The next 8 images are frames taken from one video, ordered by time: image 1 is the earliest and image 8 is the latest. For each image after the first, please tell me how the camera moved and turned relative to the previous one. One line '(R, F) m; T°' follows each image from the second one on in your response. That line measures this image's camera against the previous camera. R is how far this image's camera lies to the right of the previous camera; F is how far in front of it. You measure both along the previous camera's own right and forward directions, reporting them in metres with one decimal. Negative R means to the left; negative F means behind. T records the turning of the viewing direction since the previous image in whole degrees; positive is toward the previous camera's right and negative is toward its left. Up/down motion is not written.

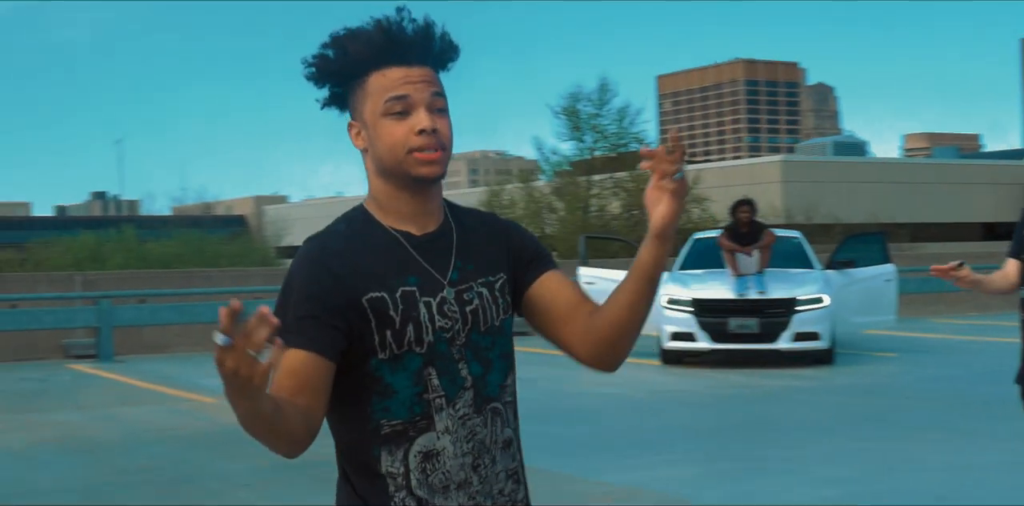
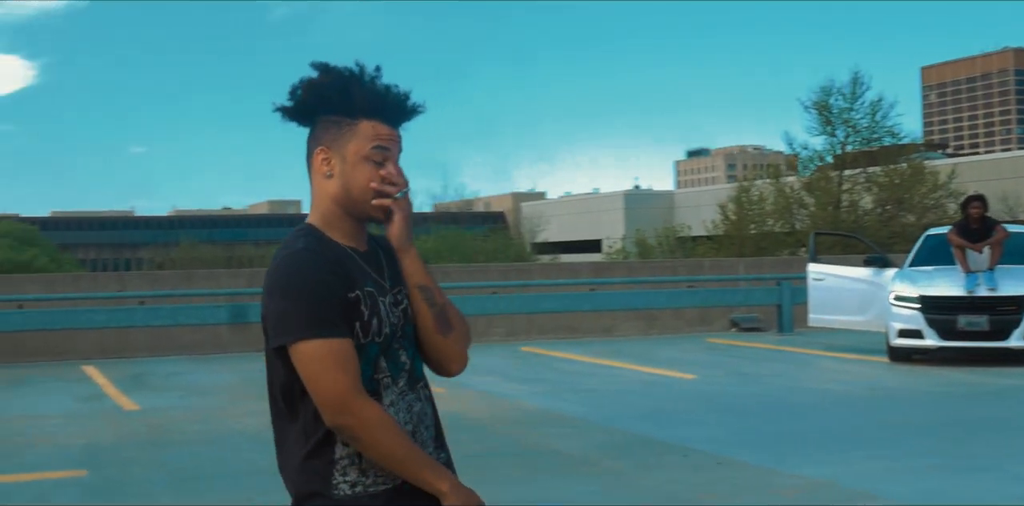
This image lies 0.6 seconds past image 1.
(+0.3, -0.3) m; -16°
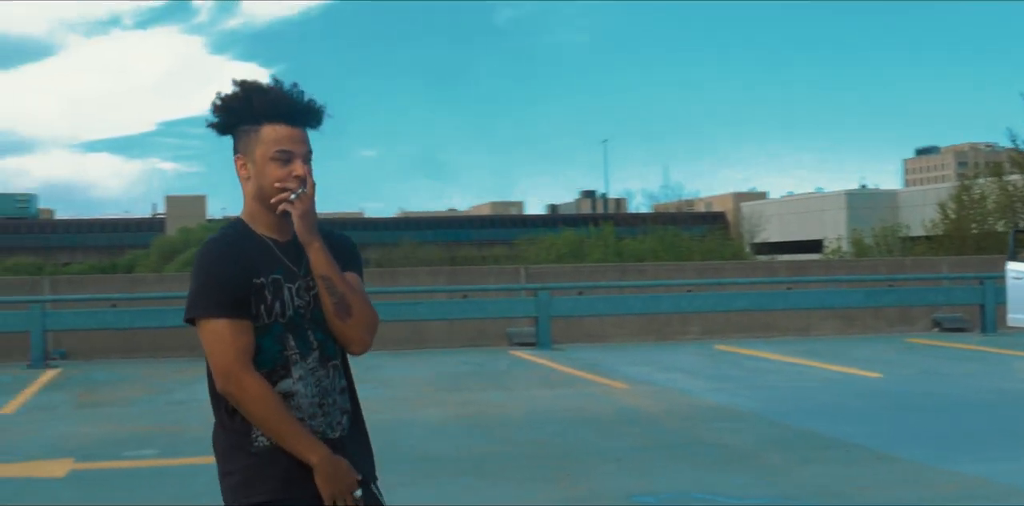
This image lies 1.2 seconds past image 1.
(+0.3, -0.3) m; -13°
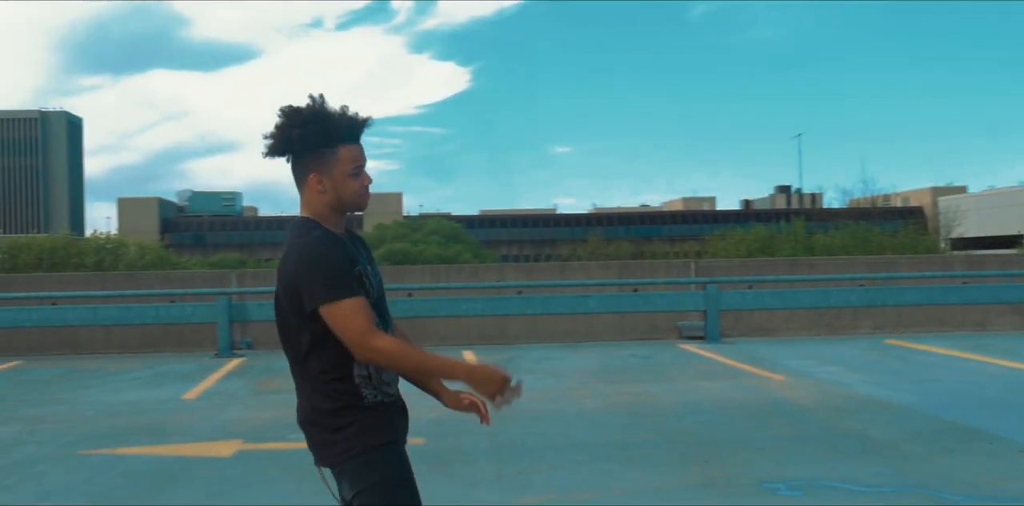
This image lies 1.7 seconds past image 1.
(+0.2, -0.3) m; -10°
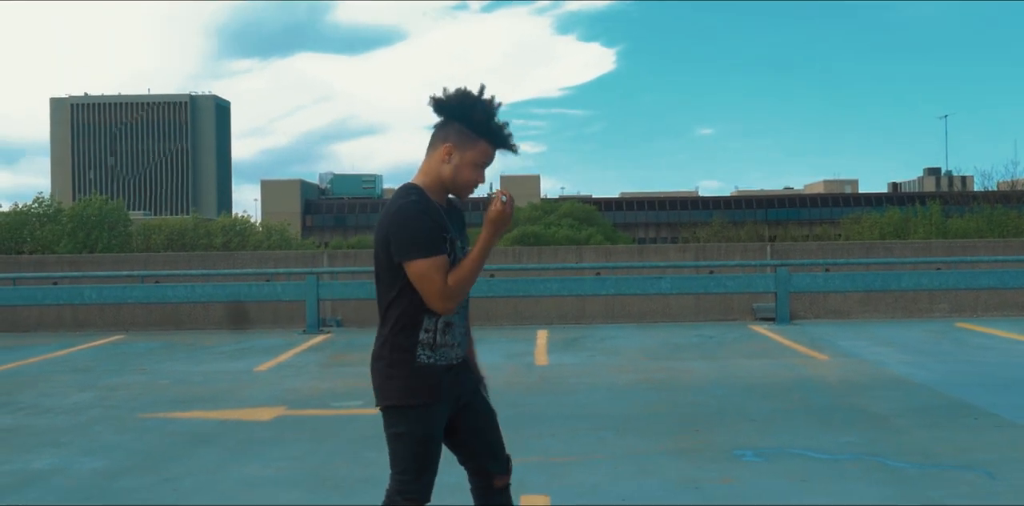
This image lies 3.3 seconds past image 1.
(+0.8, -0.3) m; -7°
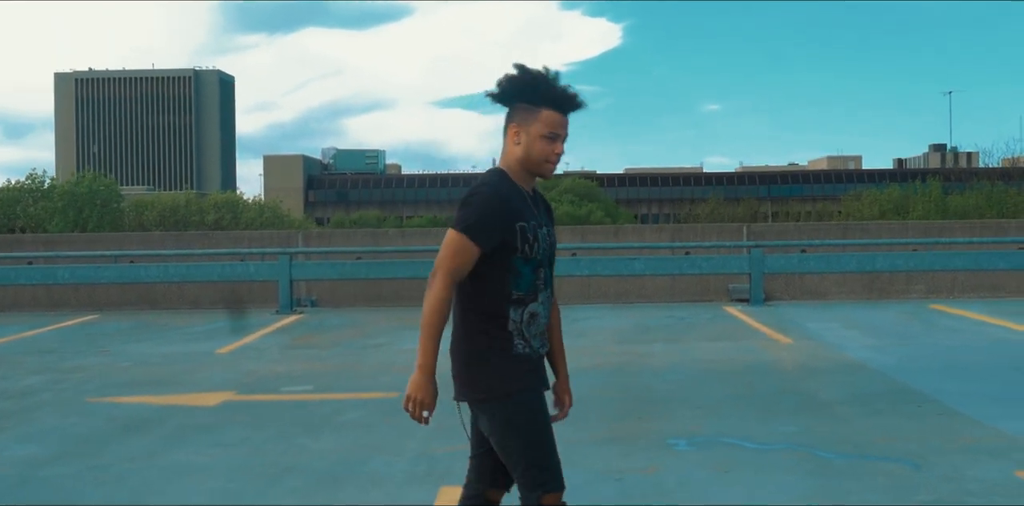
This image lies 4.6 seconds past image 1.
(+0.4, +0.2) m; 0°
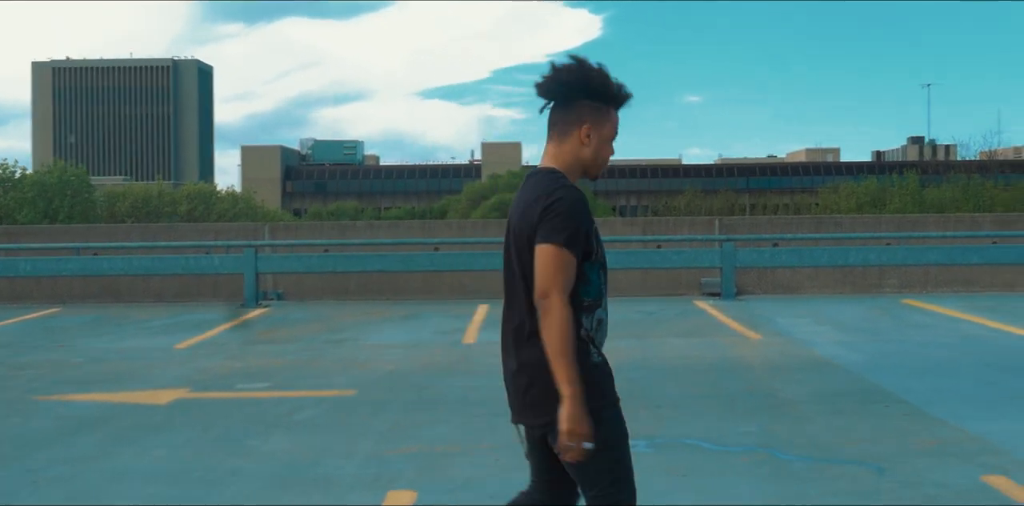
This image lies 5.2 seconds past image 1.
(+0.1, +0.2) m; +1°
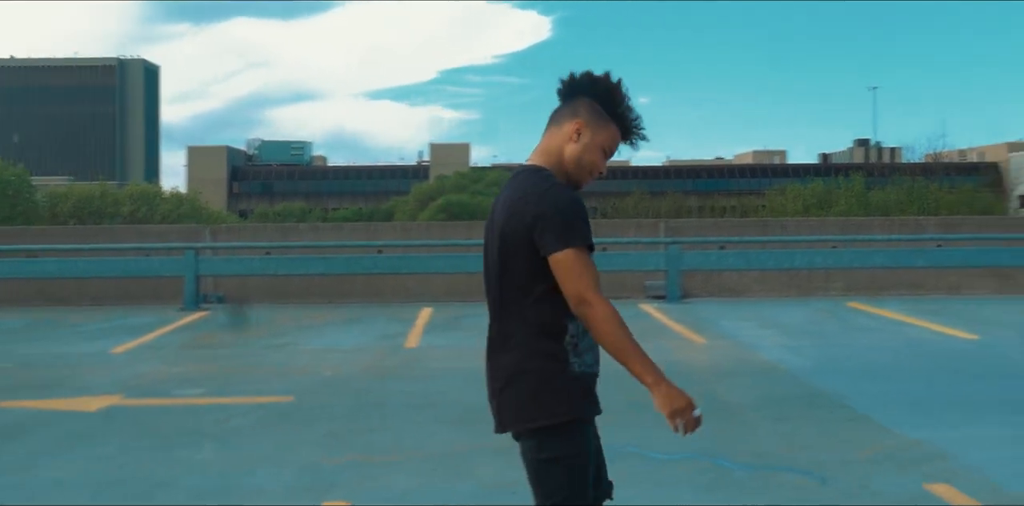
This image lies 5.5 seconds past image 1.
(0.0, +0.2) m; +3°
